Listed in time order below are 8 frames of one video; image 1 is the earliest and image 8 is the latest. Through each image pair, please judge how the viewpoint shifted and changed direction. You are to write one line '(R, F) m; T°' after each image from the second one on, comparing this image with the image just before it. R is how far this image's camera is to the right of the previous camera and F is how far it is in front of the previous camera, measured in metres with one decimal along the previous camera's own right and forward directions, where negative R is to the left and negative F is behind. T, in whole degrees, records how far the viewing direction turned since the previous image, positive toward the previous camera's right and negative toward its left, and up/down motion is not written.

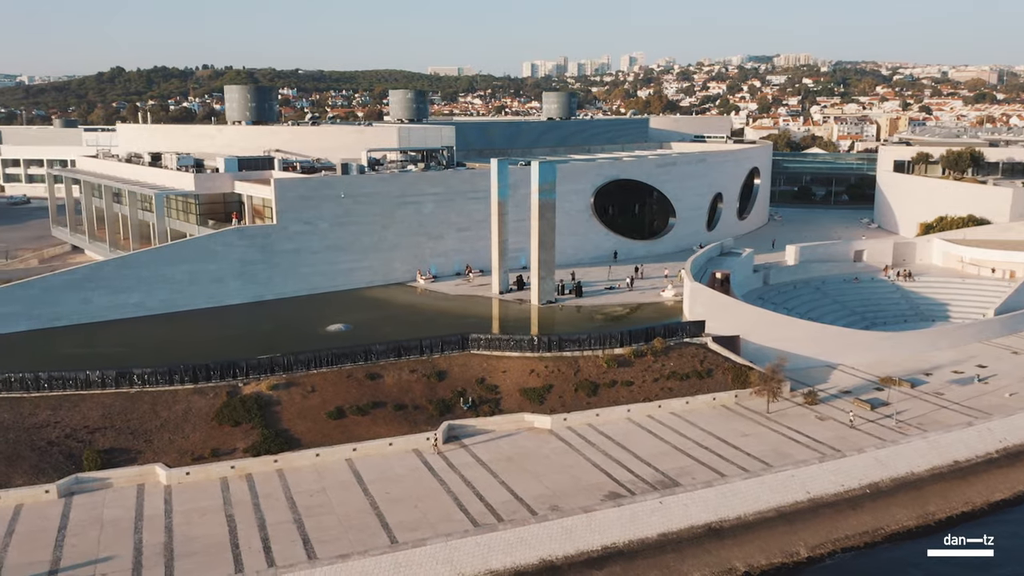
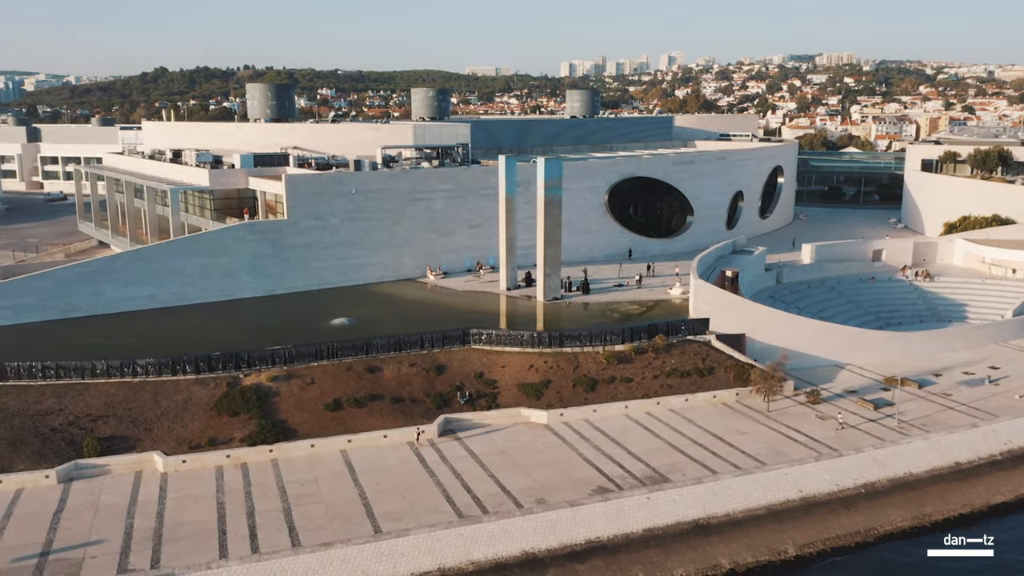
(+1.1, -0.1) m; -2°
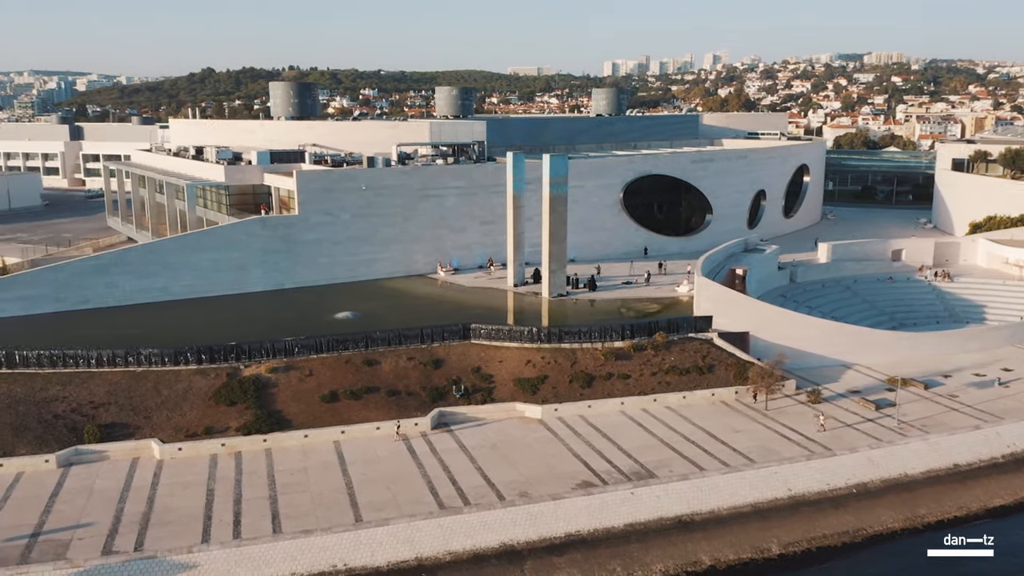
(+1.3, -0.1) m; -3°
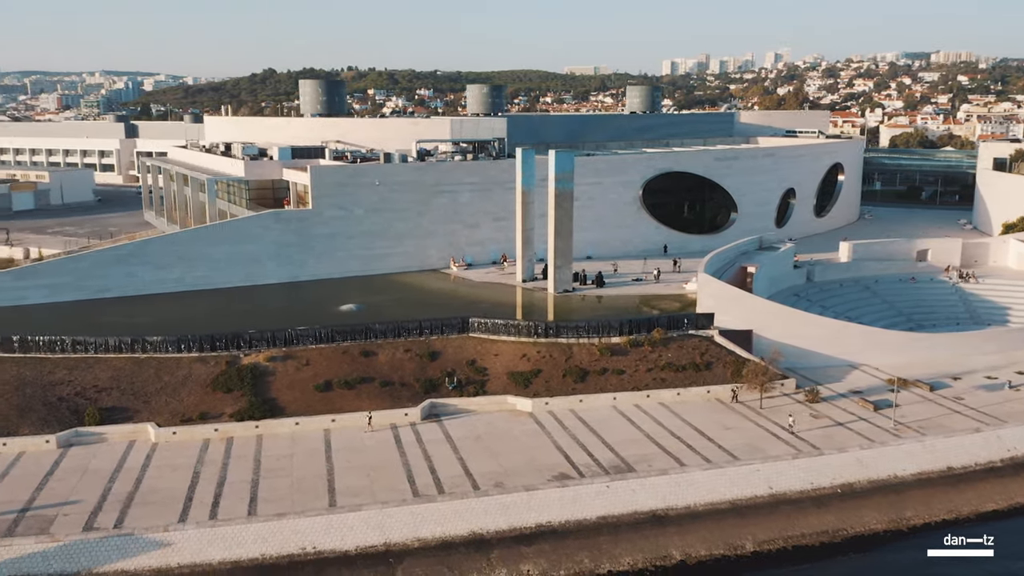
(+1.7, -0.1) m; -3°
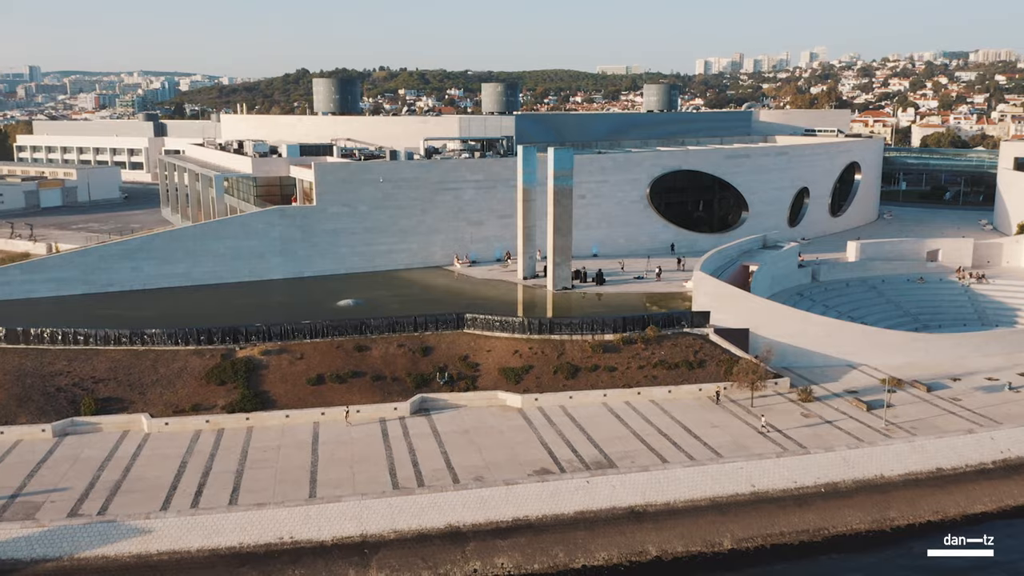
(+1.1, -0.1) m; -2°
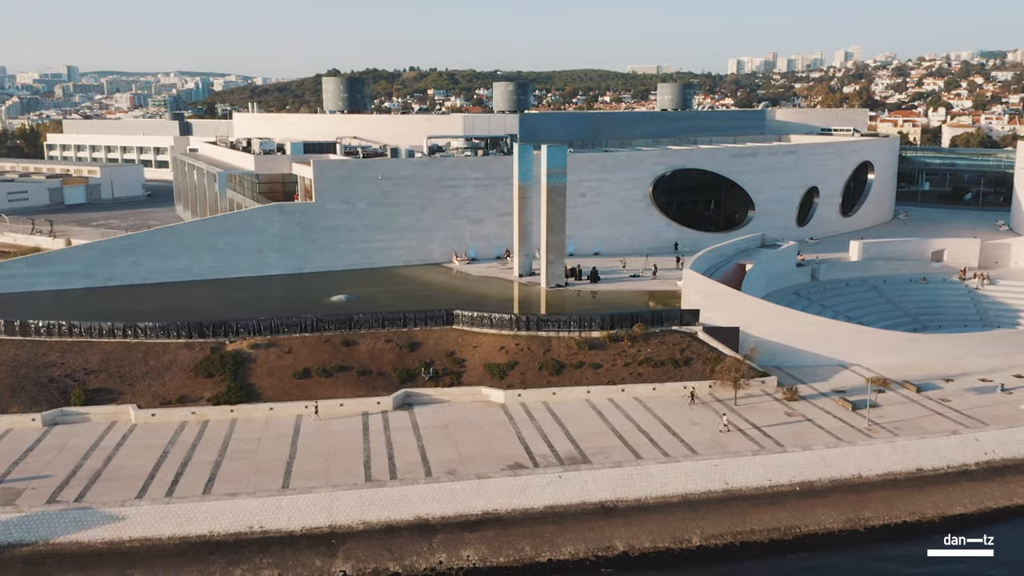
(+1.3, -0.1) m; -2°
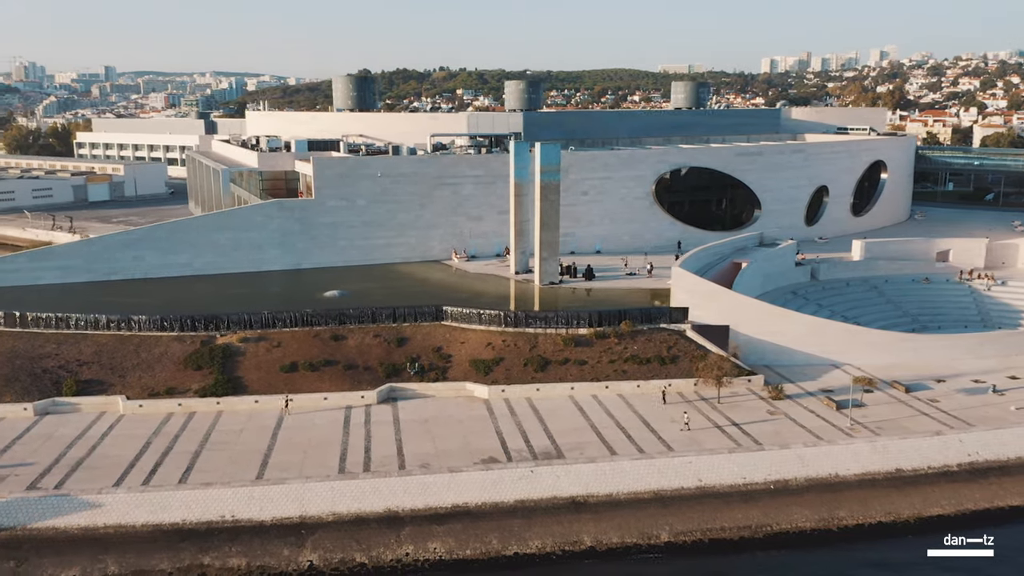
(+1.3, -0.1) m; -2°
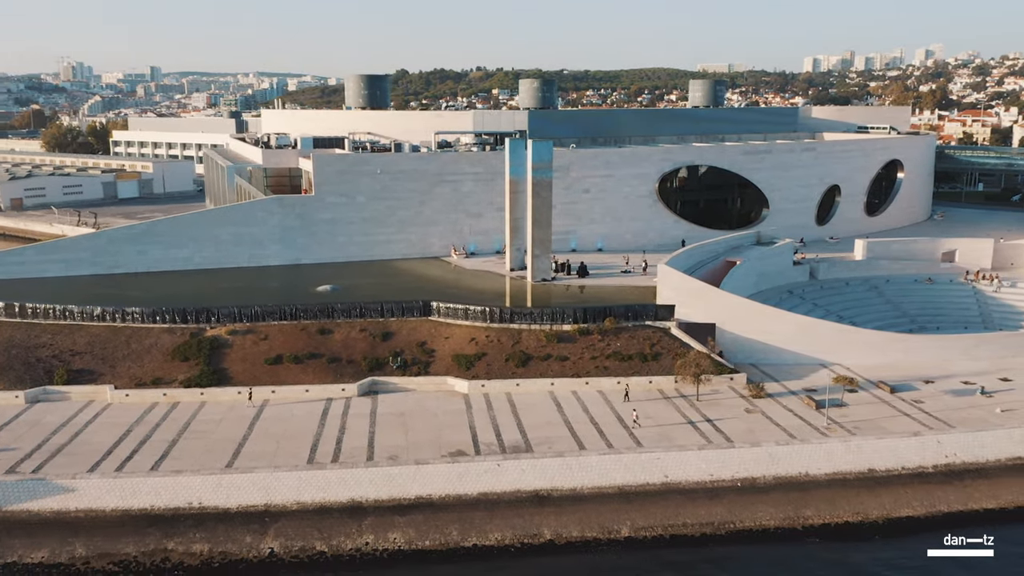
(+1.6, -0.1) m; -2°
